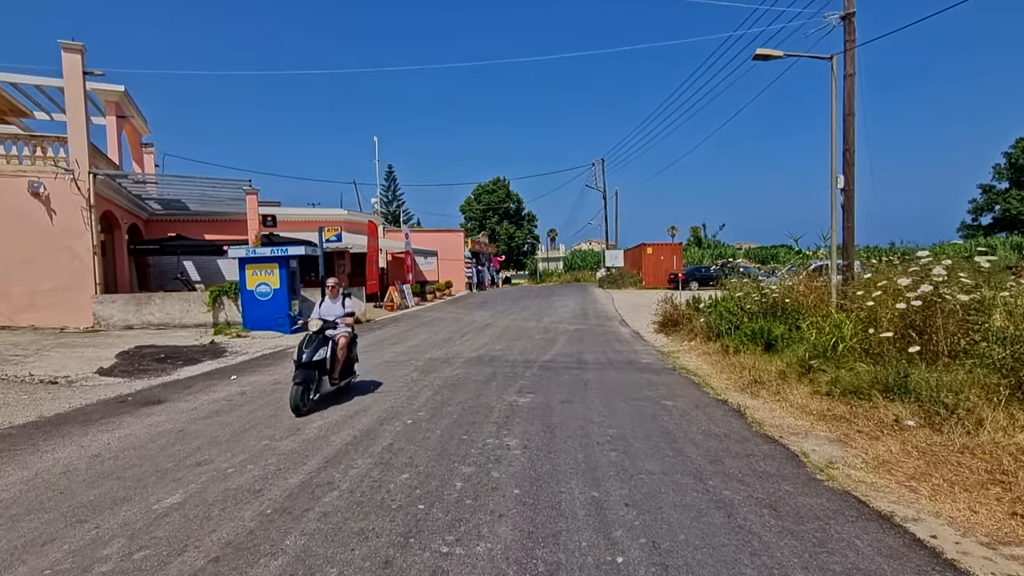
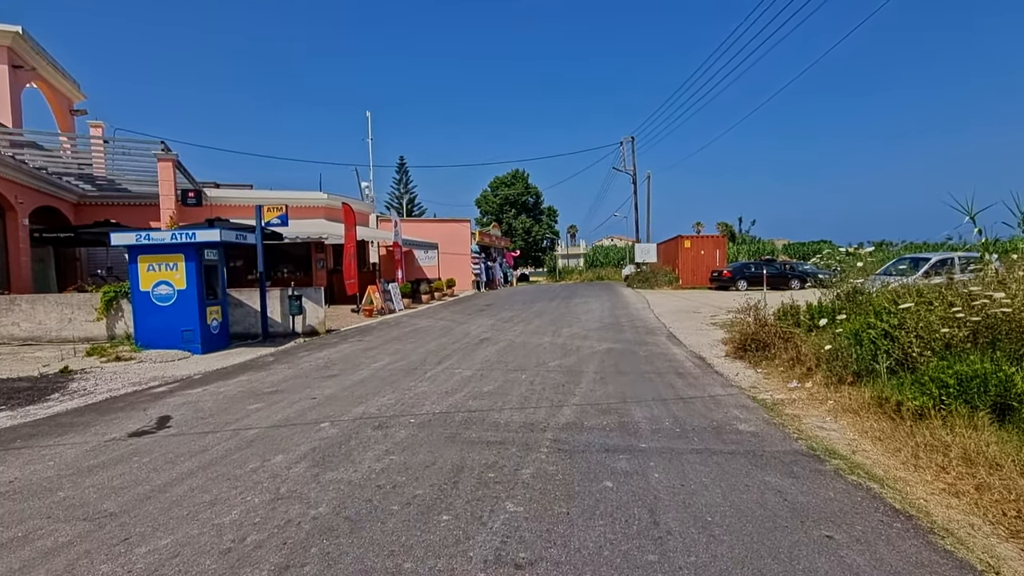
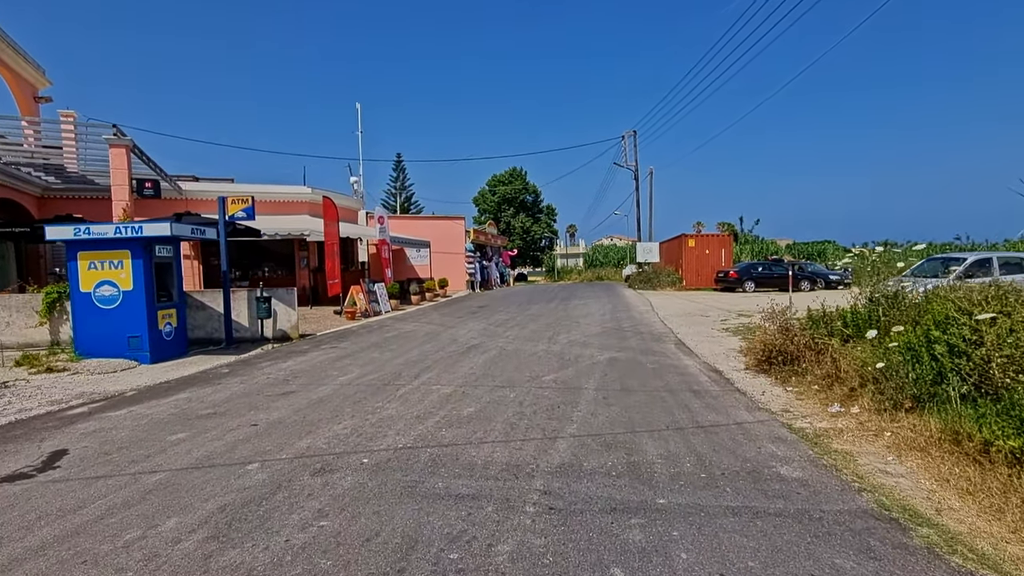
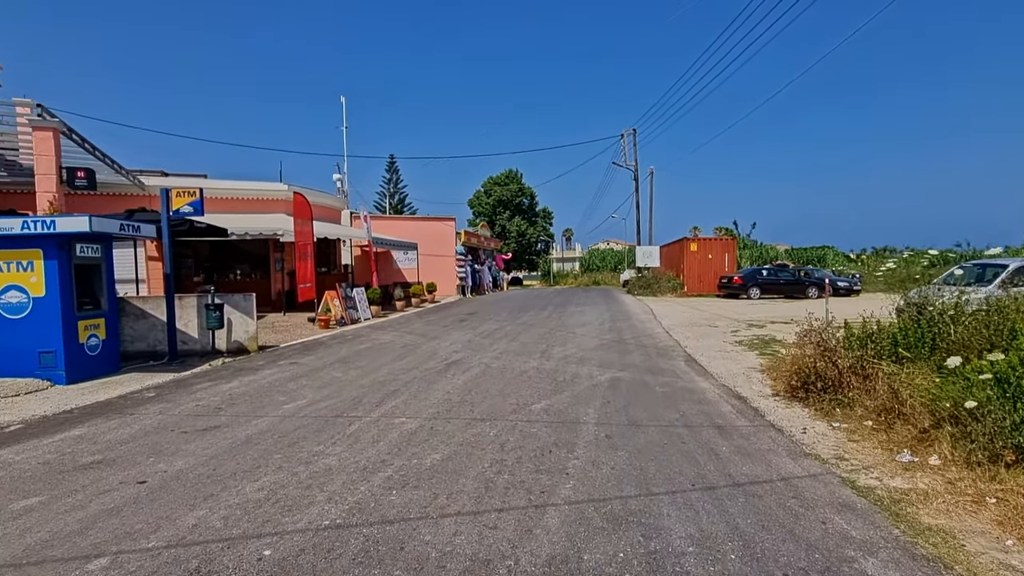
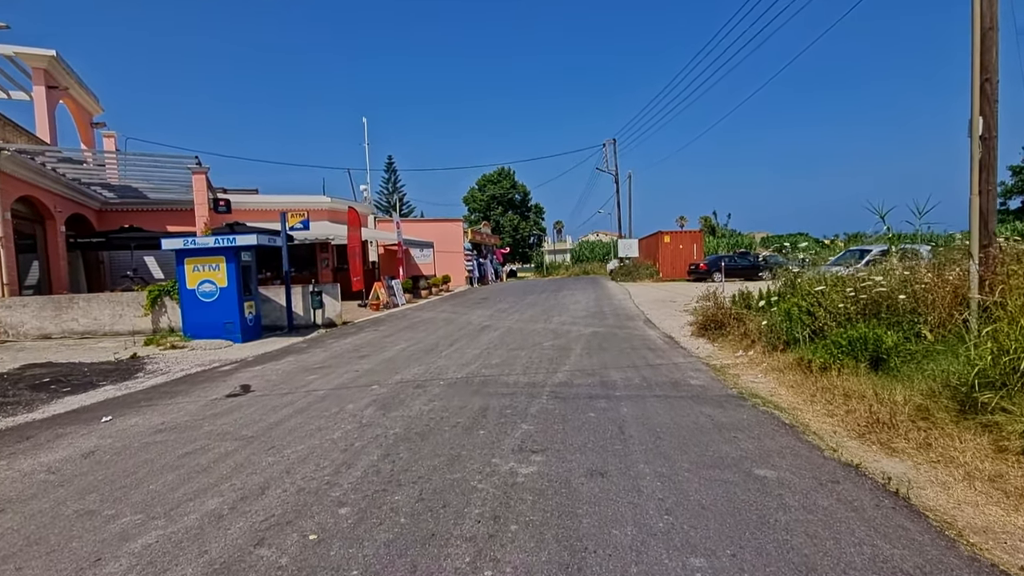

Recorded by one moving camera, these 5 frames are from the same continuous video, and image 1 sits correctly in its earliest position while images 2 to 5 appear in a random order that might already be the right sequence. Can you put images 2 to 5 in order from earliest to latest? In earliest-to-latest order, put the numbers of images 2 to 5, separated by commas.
5, 2, 3, 4
